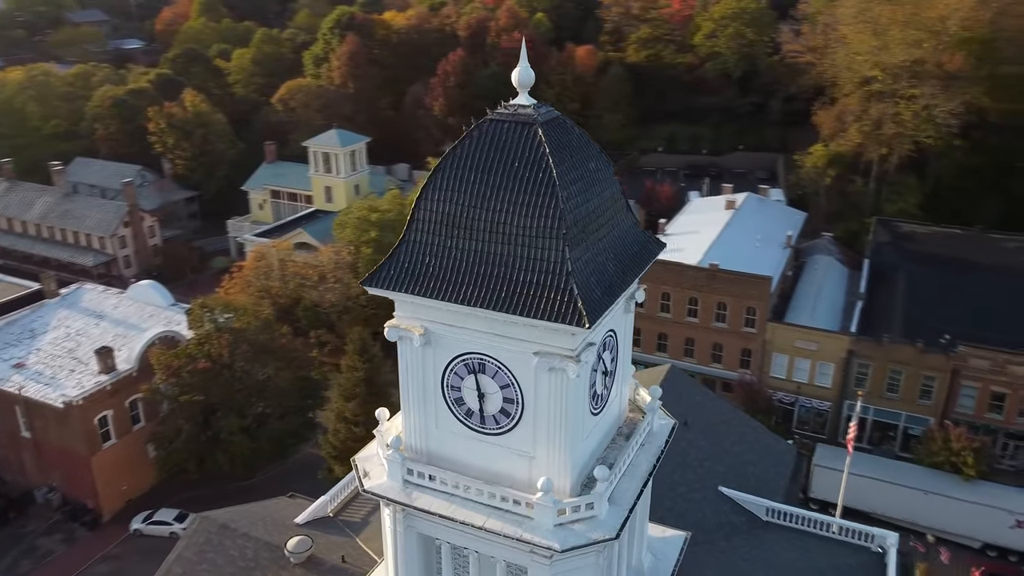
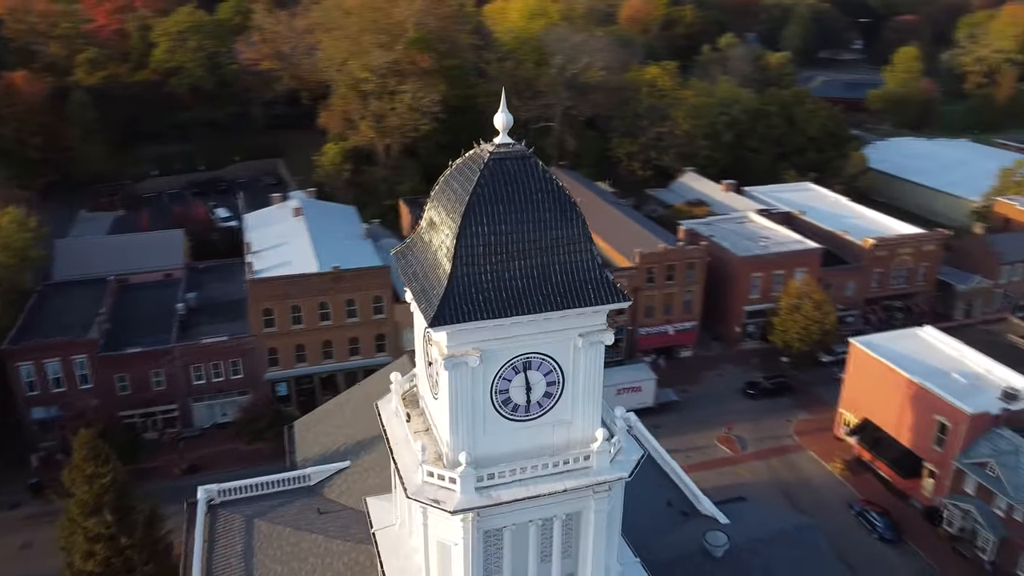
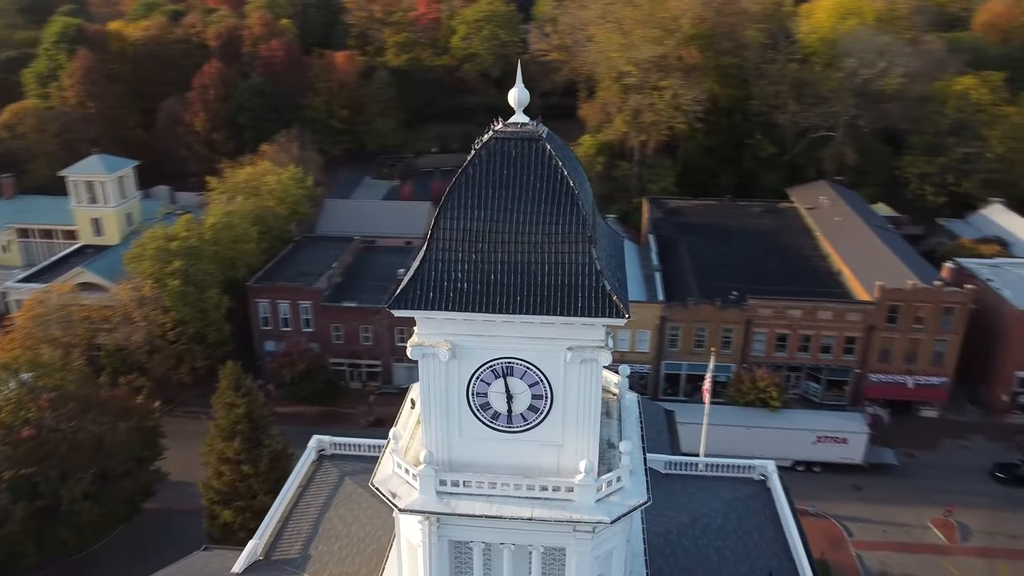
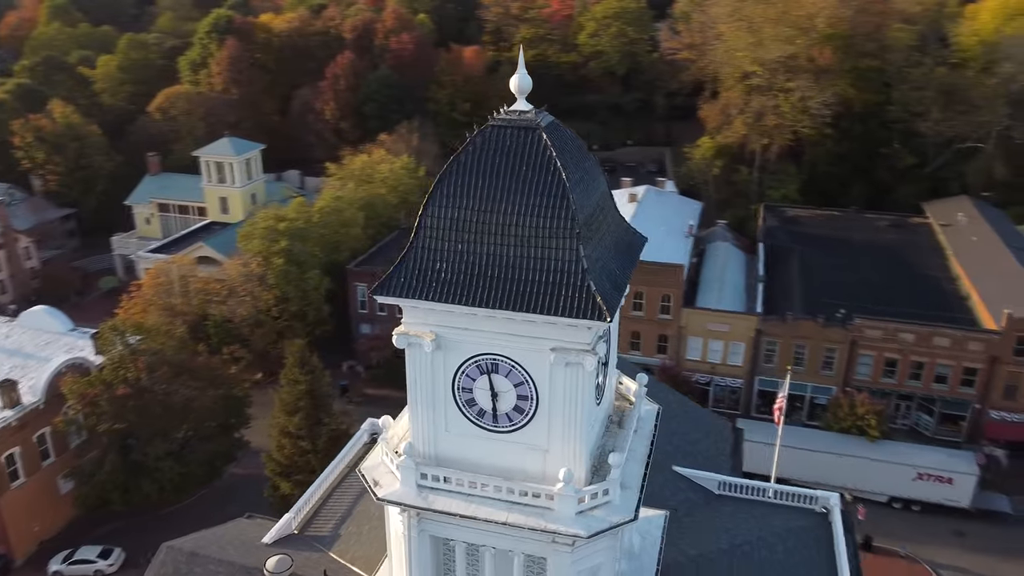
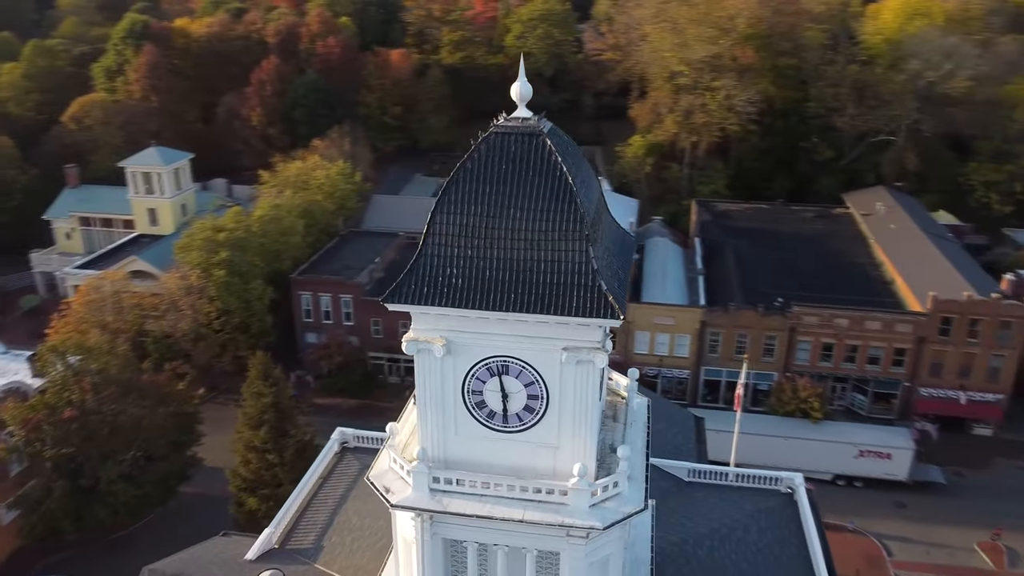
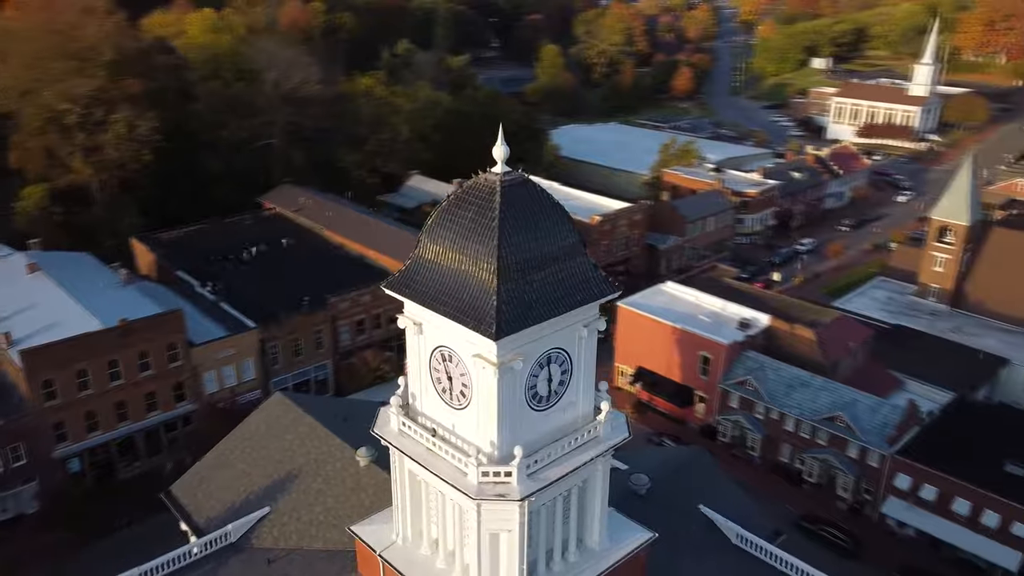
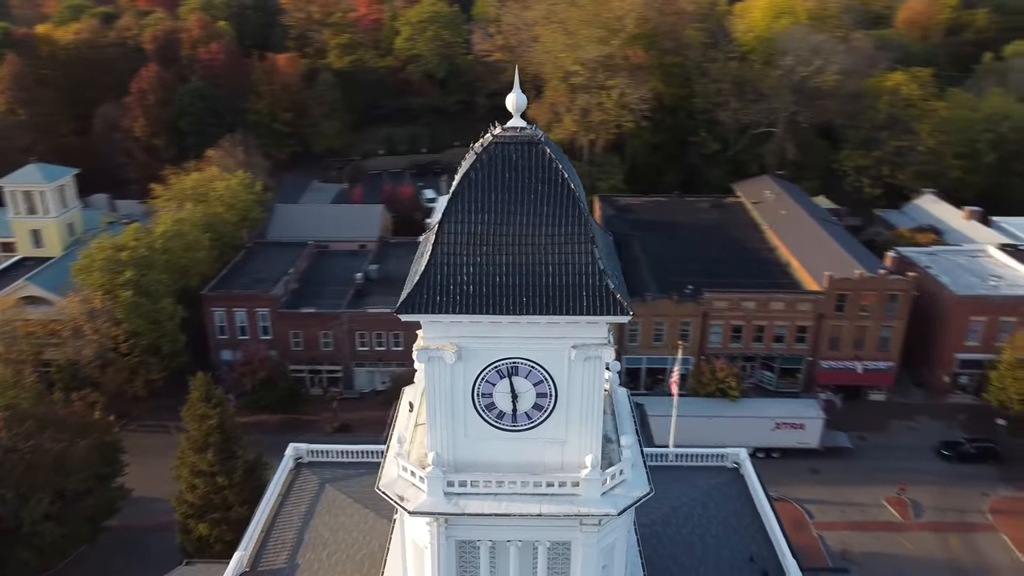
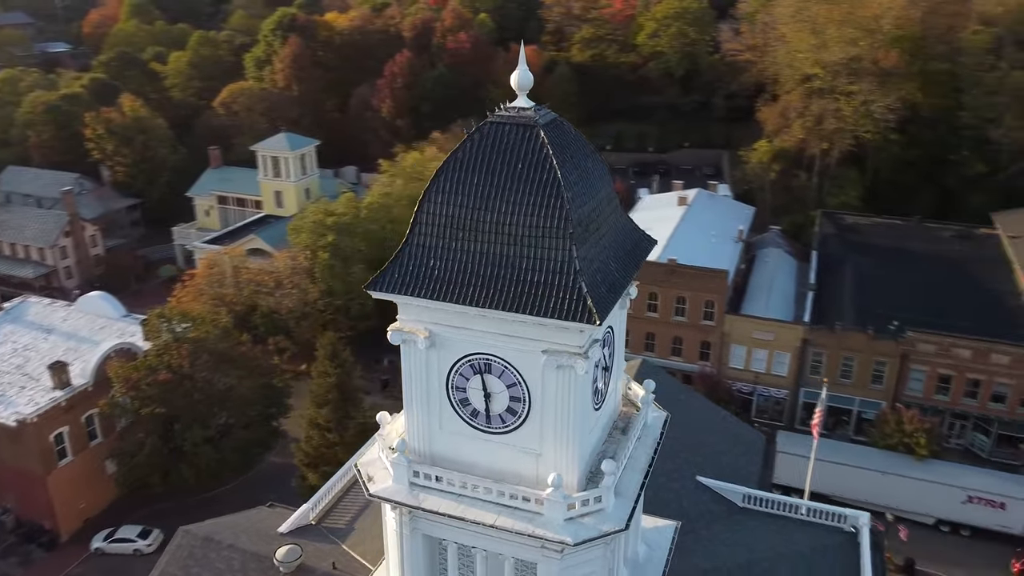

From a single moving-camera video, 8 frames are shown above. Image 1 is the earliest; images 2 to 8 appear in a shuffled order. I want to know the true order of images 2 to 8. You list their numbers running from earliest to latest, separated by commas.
8, 4, 5, 3, 7, 2, 6
